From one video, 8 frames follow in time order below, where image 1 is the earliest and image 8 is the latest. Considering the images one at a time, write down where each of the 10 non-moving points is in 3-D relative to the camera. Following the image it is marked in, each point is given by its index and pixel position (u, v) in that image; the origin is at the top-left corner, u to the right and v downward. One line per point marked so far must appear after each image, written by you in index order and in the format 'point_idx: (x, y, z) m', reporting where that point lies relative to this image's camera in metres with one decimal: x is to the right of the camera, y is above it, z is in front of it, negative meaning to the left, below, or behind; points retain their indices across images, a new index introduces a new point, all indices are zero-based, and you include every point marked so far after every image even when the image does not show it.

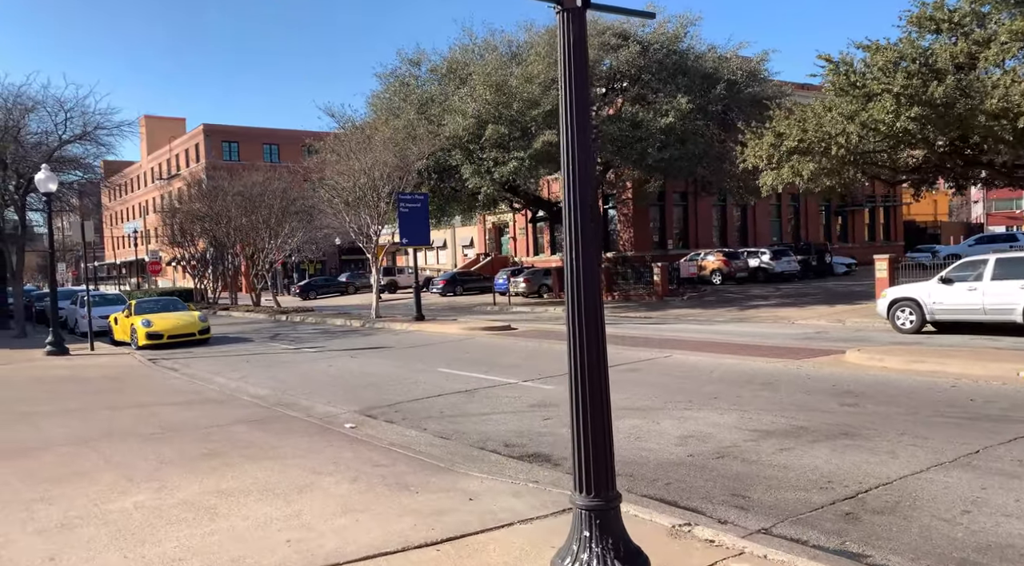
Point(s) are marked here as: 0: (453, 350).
0: (-1.1, -1.2, +15.1) m
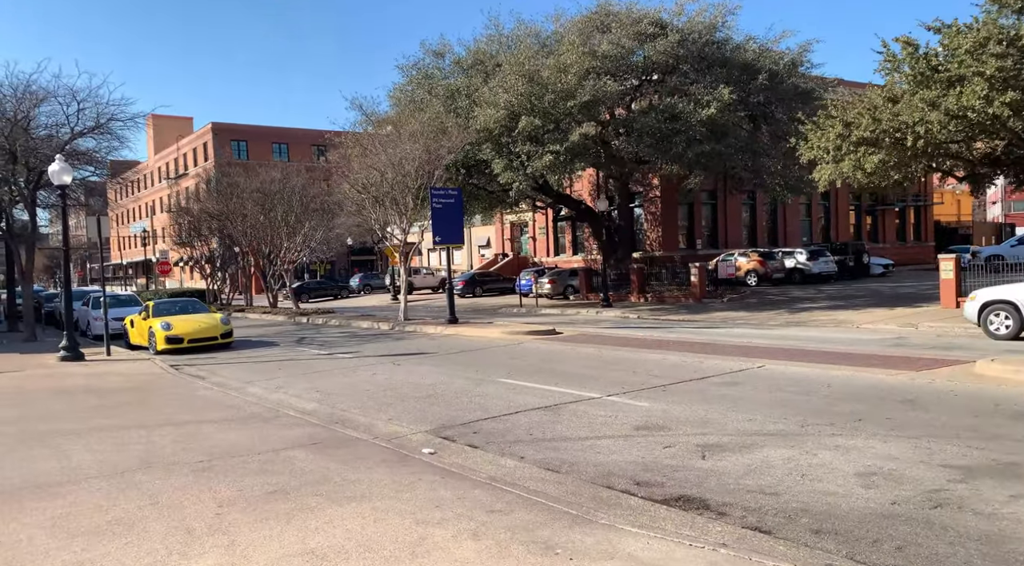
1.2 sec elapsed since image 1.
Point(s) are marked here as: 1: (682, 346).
0: (-0.1, -1.2, +13.9) m
1: (+3.0, -1.1, +14.6) m
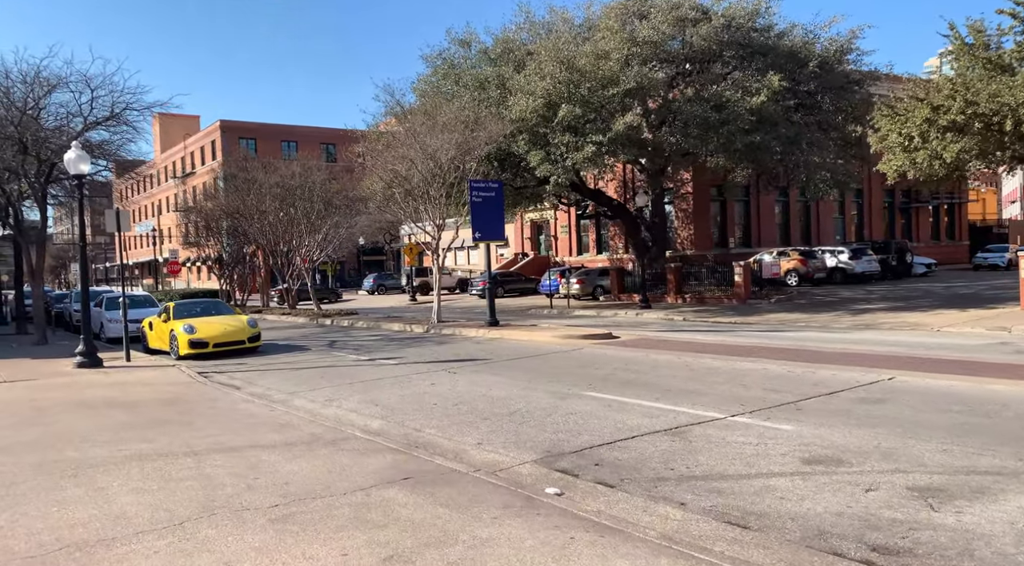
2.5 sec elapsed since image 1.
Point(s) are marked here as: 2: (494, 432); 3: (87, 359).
0: (+0.9, -1.2, +12.4) m
1: (+4.0, -1.1, +13.1) m
2: (-0.2, -1.4, +7.9) m
3: (-7.8, -1.4, +15.2) m
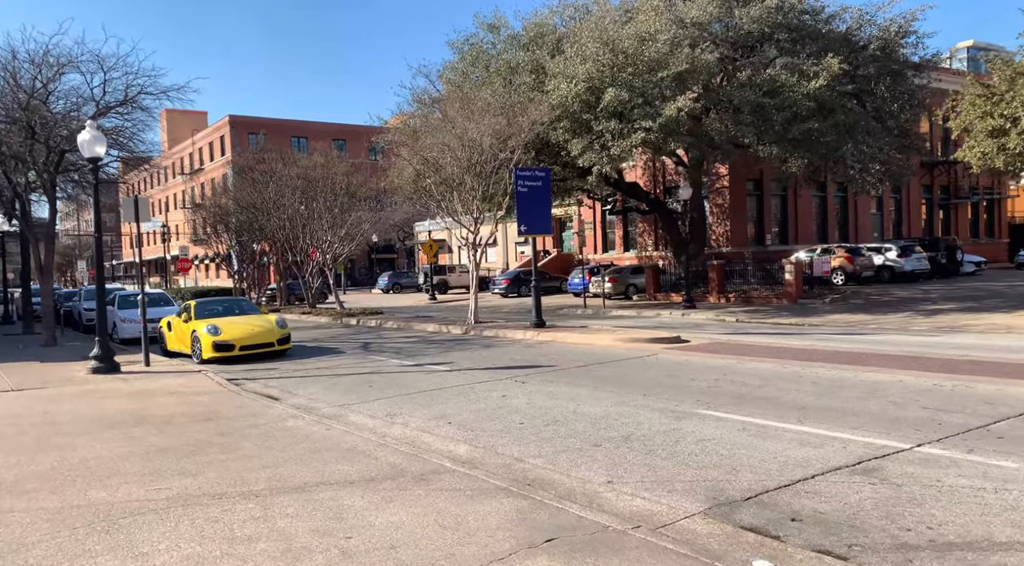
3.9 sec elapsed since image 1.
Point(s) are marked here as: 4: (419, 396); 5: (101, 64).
0: (+2.0, -1.2, +10.9) m
1: (+5.1, -1.1, +11.5) m
2: (+0.8, -1.4, +6.4) m
3: (-6.8, -1.4, +13.7) m
4: (-1.2, -1.4, +10.4) m
5: (-9.6, +5.1, +19.3) m
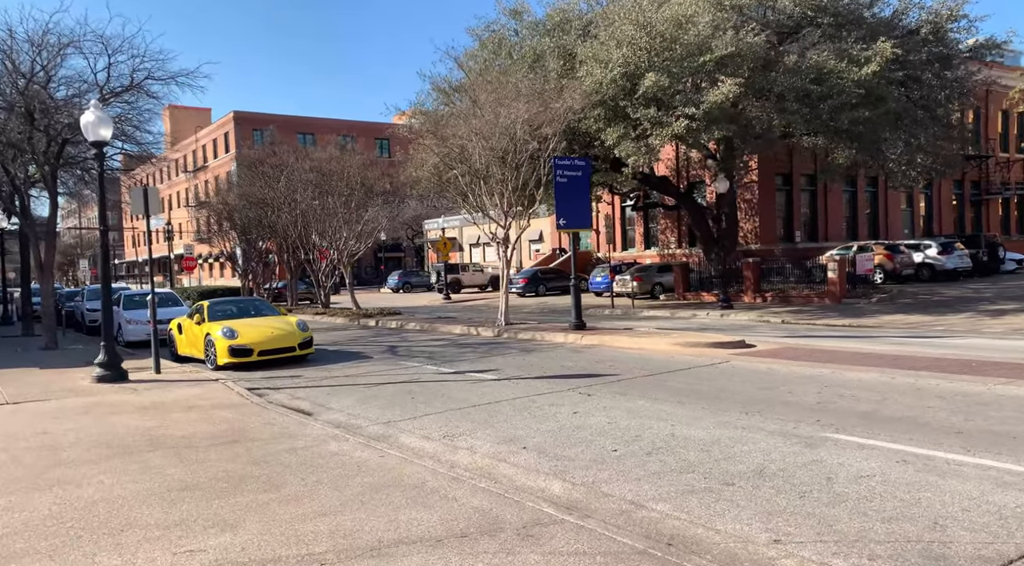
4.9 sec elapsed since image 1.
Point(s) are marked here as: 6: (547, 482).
0: (+2.7, -1.2, +9.5) m
1: (+5.8, -1.0, +10.2) m
2: (+1.6, -1.4, +5.0) m
3: (-6.0, -1.3, +12.3) m
4: (-0.4, -1.4, +9.1) m
5: (-8.8, +5.2, +18.0) m
6: (+0.2, -1.4, +6.0) m
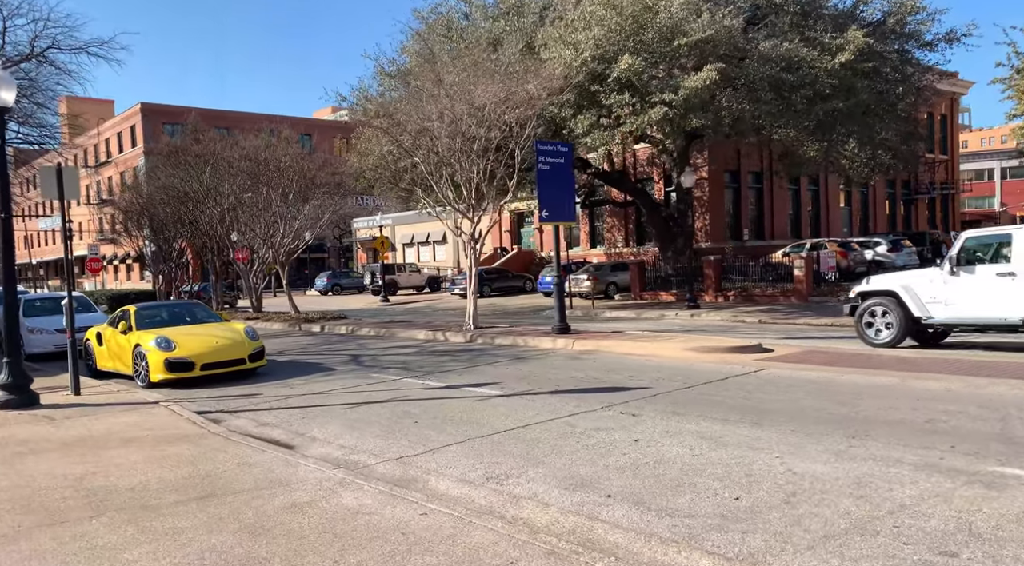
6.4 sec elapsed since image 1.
0: (+3.0, -1.1, +8.0) m
1: (+6.0, -1.0, +9.0) m
2: (+2.3, -1.3, +3.5) m
3: (-5.9, -1.4, +10.0) m
4: (-0.1, -1.4, +7.3) m
5: (-9.4, +5.1, +15.3) m
6: (+0.9, -1.4, +4.3) m
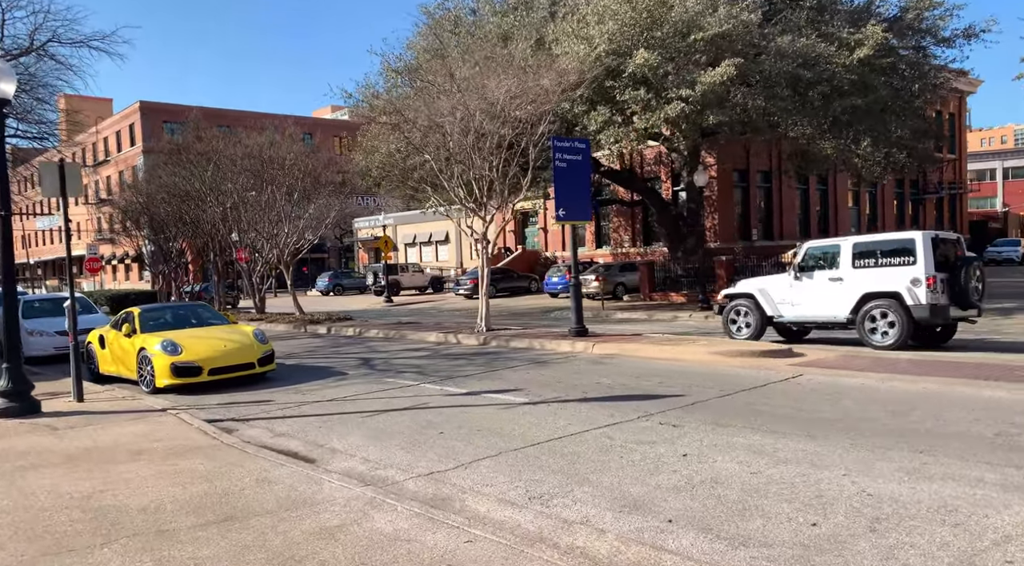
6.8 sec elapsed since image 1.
0: (+3.3, -1.2, +7.6) m
1: (+6.3, -1.0, +8.5) m
2: (+2.6, -1.4, +3.0) m
3: (-5.6, -1.4, +9.5) m
4: (+0.2, -1.4, +6.8) m
5: (-9.1, +5.1, +14.8) m
6: (+1.2, -1.4, +3.8) m
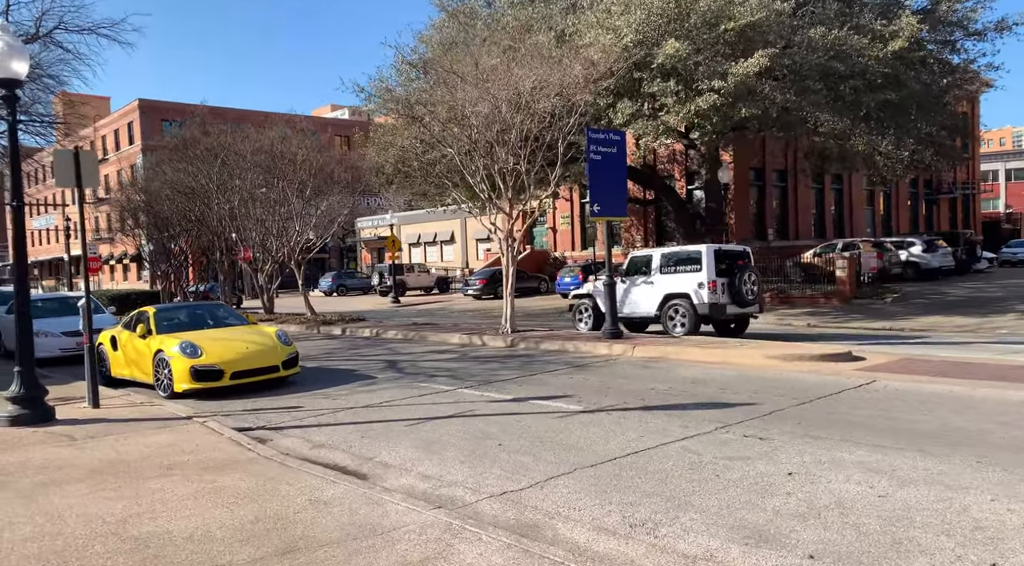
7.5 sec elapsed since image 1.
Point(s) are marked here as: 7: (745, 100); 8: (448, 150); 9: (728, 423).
0: (+3.9, -1.2, +6.9) m
1: (+6.9, -1.0, +7.9) m
2: (+3.2, -1.3, +2.3) m
3: (-5.1, -1.4, +8.8) m
4: (+0.8, -1.4, +6.1) m
5: (-8.5, +5.1, +14.1) m
6: (+1.8, -1.4, +3.1) m
7: (+5.2, +4.1, +18.8) m
8: (-1.5, +2.9, +18.3) m
9: (+1.9, -1.3, +7.4) m
